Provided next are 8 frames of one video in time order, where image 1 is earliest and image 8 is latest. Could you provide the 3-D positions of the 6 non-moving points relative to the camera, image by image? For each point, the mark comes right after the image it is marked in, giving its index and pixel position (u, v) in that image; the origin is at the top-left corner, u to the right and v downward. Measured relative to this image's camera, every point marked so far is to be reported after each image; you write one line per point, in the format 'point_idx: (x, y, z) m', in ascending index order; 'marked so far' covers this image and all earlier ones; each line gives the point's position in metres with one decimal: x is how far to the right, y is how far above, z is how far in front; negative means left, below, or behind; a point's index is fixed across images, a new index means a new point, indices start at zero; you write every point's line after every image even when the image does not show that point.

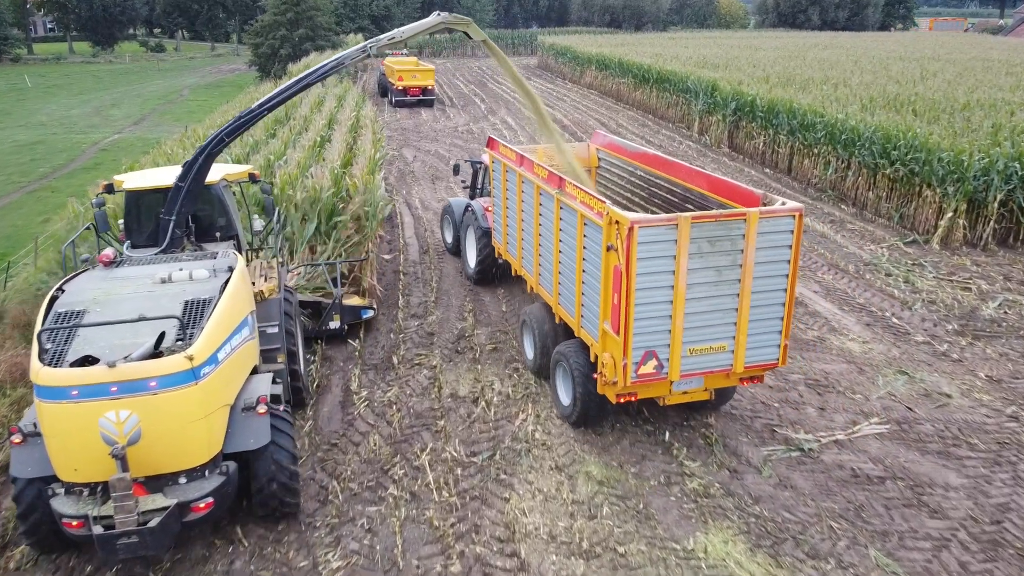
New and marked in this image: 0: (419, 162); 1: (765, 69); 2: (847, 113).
0: (-1.6, +2.0, +13.0) m
1: (+4.8, +4.1, +14.0) m
2: (+4.1, +2.1, +9.1) m
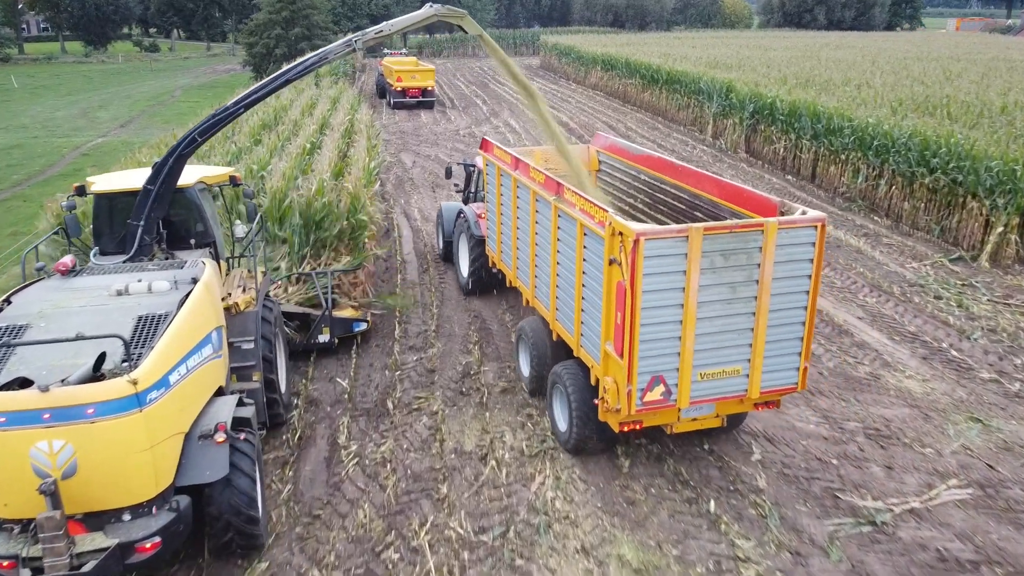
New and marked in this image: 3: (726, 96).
0: (-1.5, +1.8, +12.4) m
1: (+4.8, +3.9, +13.4) m
2: (+4.2, +2.0, +8.5) m
3: (+3.4, +3.0, +11.7) m
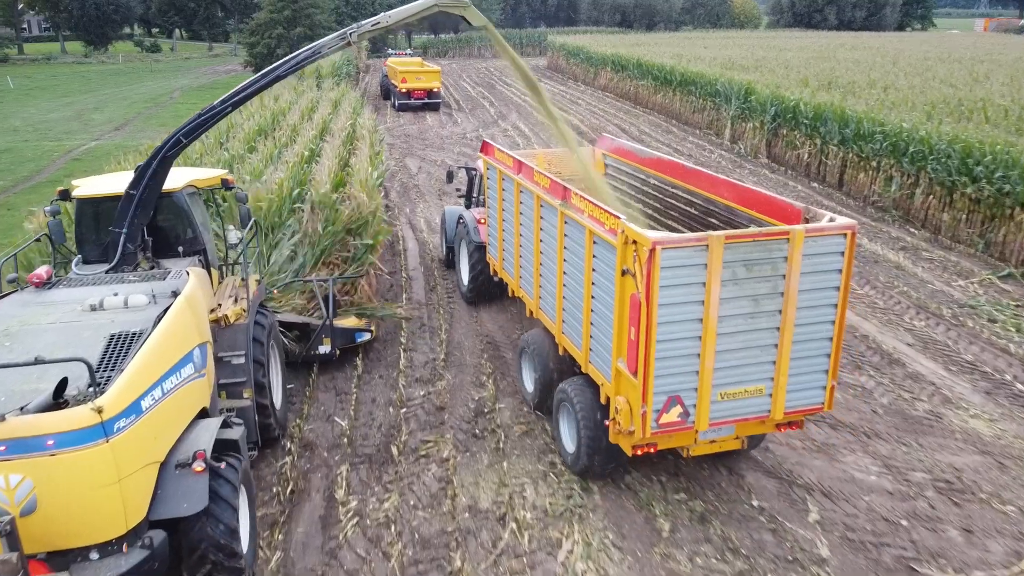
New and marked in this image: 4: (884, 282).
0: (-1.4, +1.7, +11.9) m
1: (+5.0, +3.8, +12.9) m
2: (+4.3, +1.8, +8.1) m
3: (+3.5, +2.8, +11.2) m
4: (+3.1, 0.0, +6.1) m
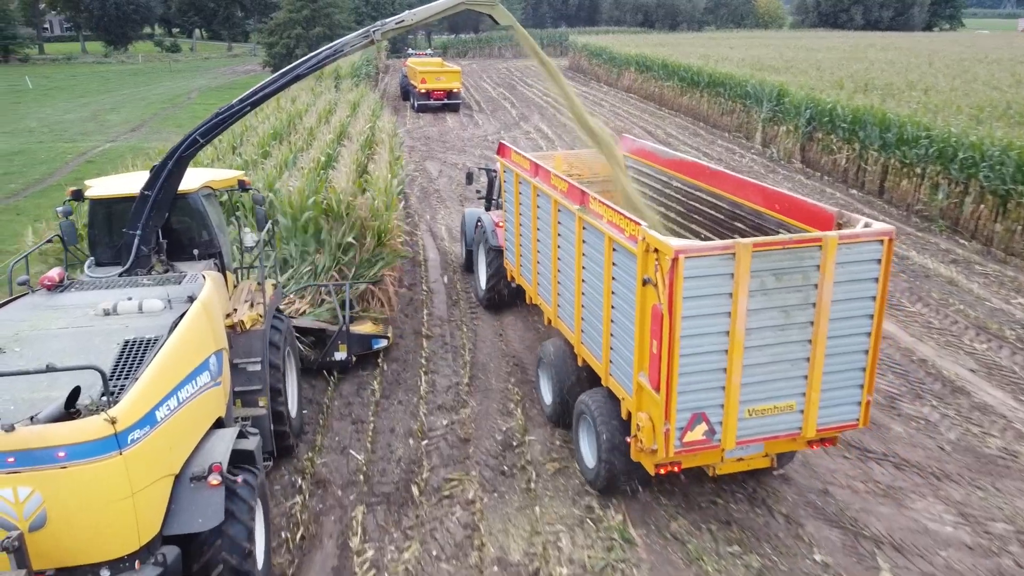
0: (-1.0, +1.6, +11.6) m
1: (+5.4, +3.6, +12.5) m
2: (+4.6, +1.7, +7.6) m
3: (+3.8, +2.7, +10.8) m
4: (+3.3, -0.1, +5.7) m
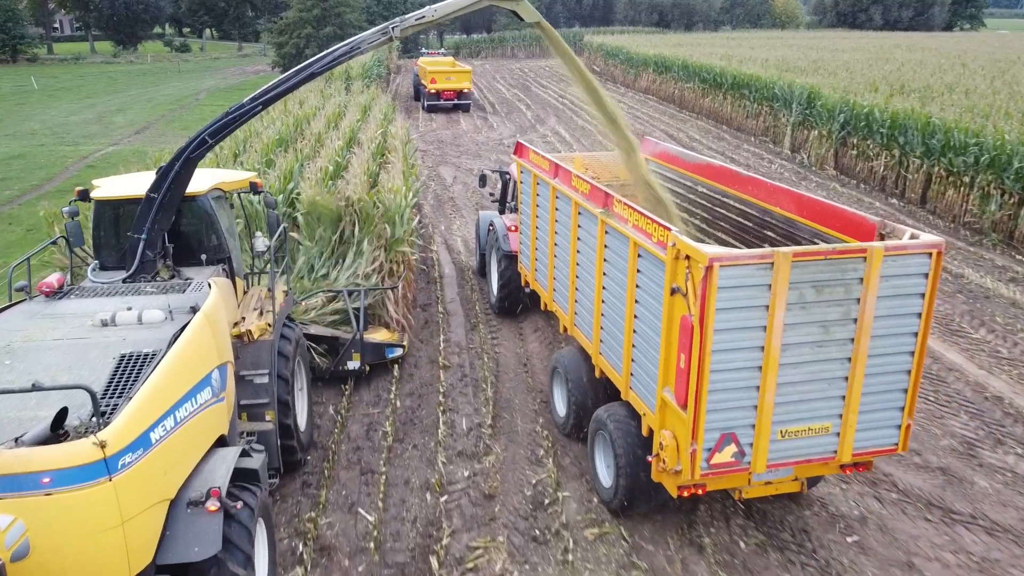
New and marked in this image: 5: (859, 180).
0: (-0.8, +1.5, +11.2) m
1: (+5.6, +3.5, +12.0) m
2: (+4.8, +1.5, +7.1) m
3: (+4.1, +2.5, +10.3) m
4: (+3.4, -0.2, +5.2) m
5: (+4.2, +1.3, +8.9) m
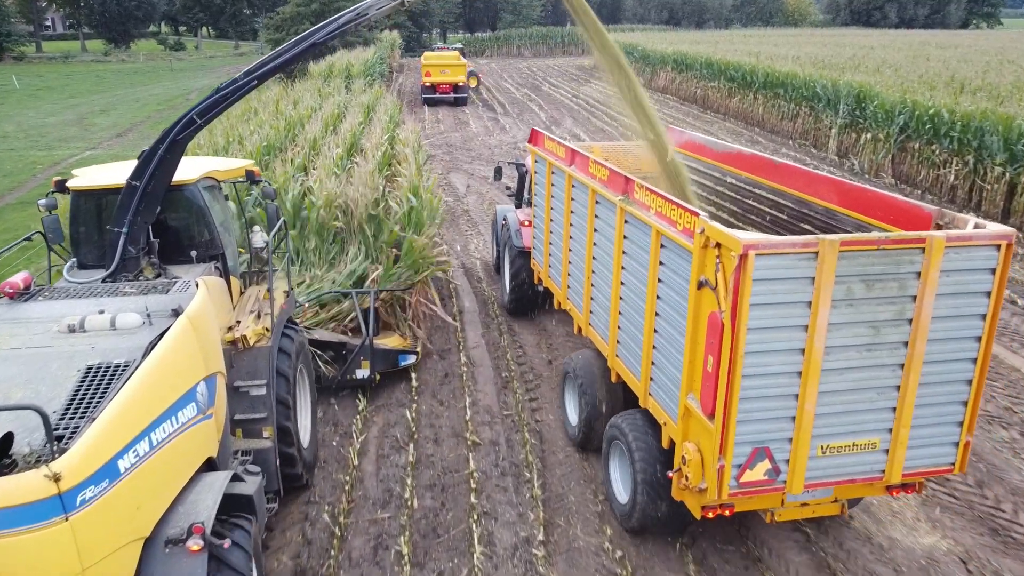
0: (-0.6, +1.2, +10.2) m
1: (+5.9, +3.2, +11.0) m
2: (+5.0, +1.2, +6.2) m
3: (+4.3, +2.3, +9.3) m
4: (+3.6, -0.5, +4.2) m
5: (+4.4, +1.1, +8.0) m
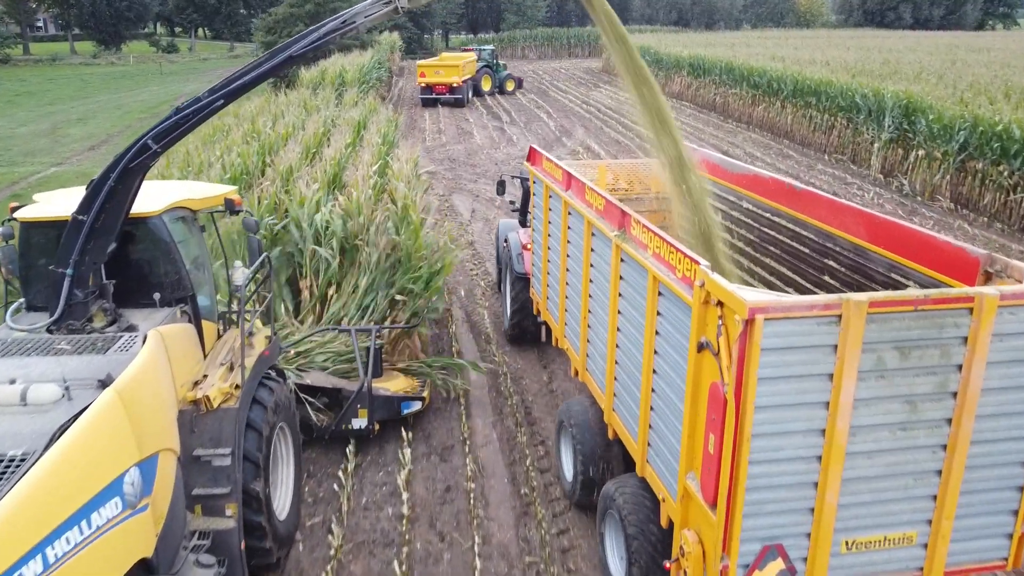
0: (-0.5, +0.9, +9.3) m
1: (+6.0, +2.8, +10.1) m
2: (+5.1, +0.9, +5.2) m
3: (+4.4, +1.9, +8.4) m
4: (+3.7, -0.9, +3.3) m
5: (+4.5, +0.7, +7.1) m
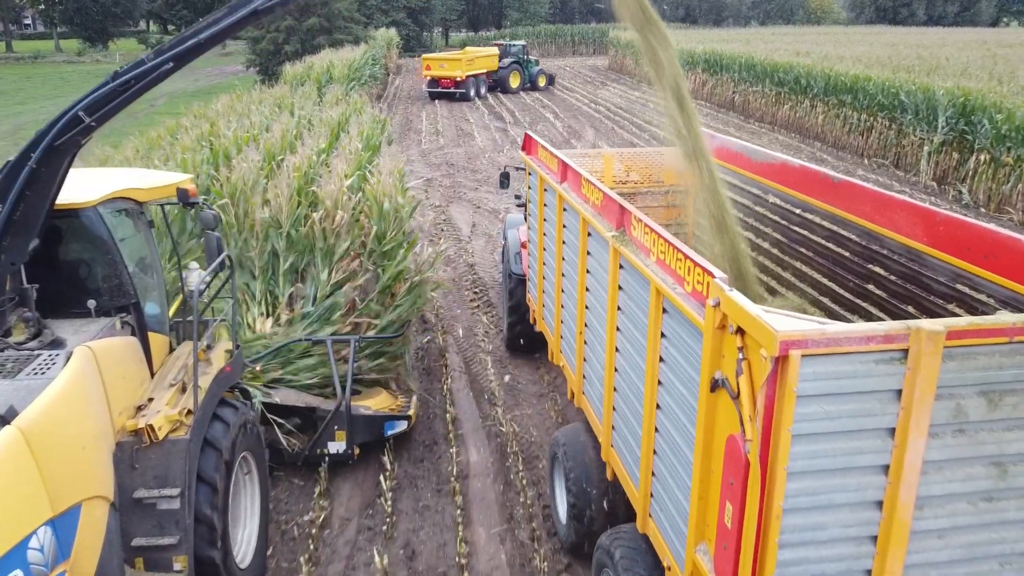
0: (-0.4, +0.6, +8.4) m
1: (+6.0, +2.6, +9.1) m
2: (+5.1, +0.7, +4.3) m
3: (+4.5, +1.7, +7.4) m
4: (+3.8, -1.1, +2.4) m
5: (+4.6, +0.5, +6.1) m
